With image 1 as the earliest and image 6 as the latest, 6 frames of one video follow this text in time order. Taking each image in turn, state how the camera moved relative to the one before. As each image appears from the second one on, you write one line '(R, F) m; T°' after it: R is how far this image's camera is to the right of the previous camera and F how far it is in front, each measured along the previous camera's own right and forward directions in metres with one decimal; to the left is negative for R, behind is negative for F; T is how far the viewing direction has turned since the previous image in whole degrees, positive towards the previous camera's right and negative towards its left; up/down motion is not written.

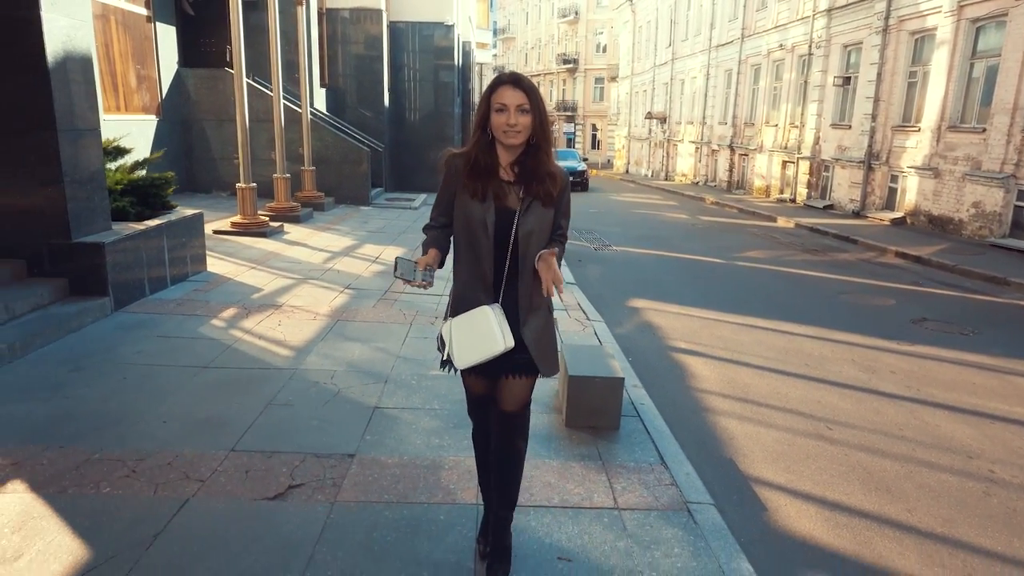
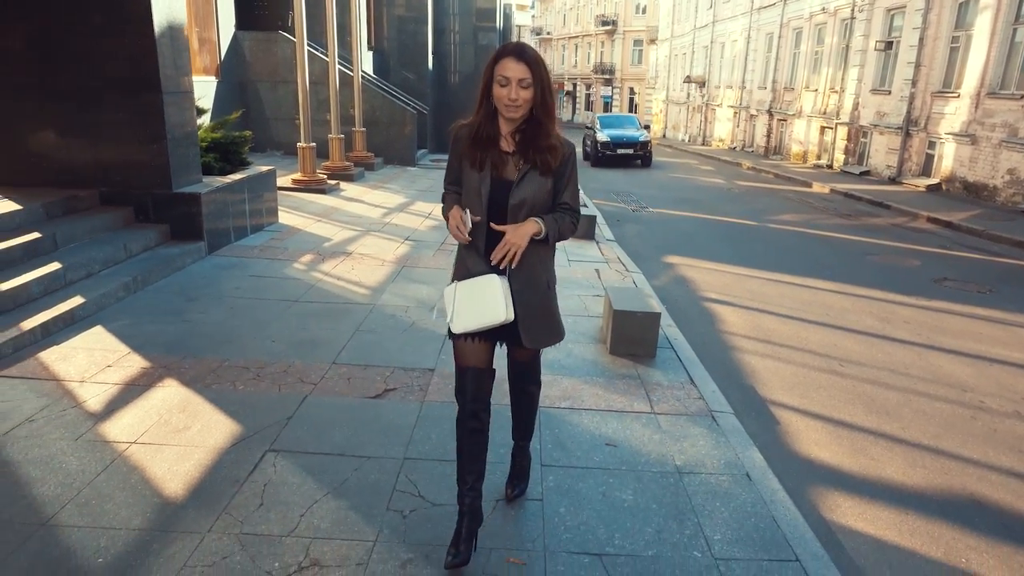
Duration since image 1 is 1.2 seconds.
(-0.2, -0.7) m; -3°
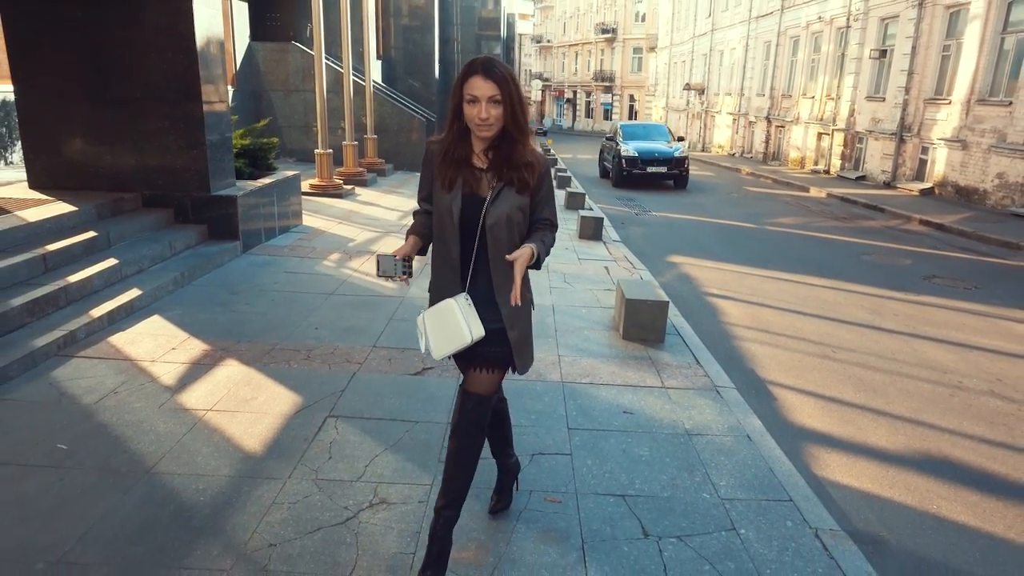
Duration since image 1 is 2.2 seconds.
(-0.2, -0.5) m; 0°
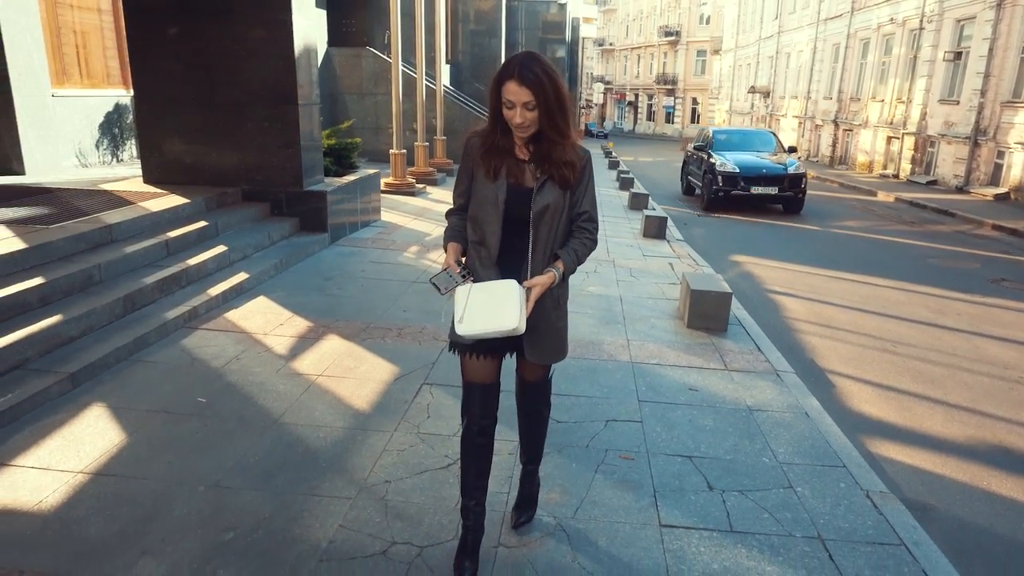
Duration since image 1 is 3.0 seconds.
(-0.1, -0.4) m; -5°
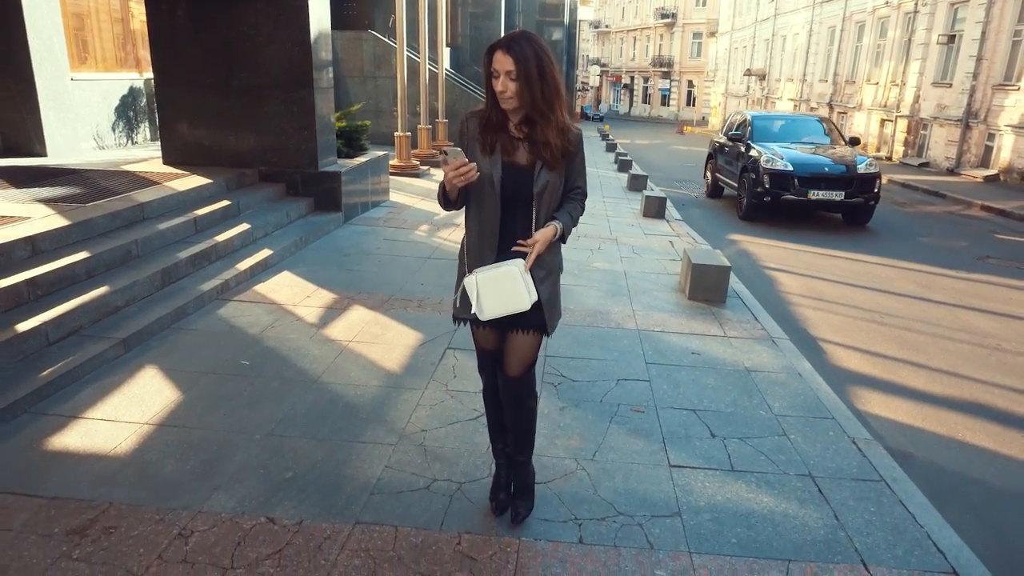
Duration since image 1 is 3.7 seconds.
(-0.2, -0.3) m; 0°
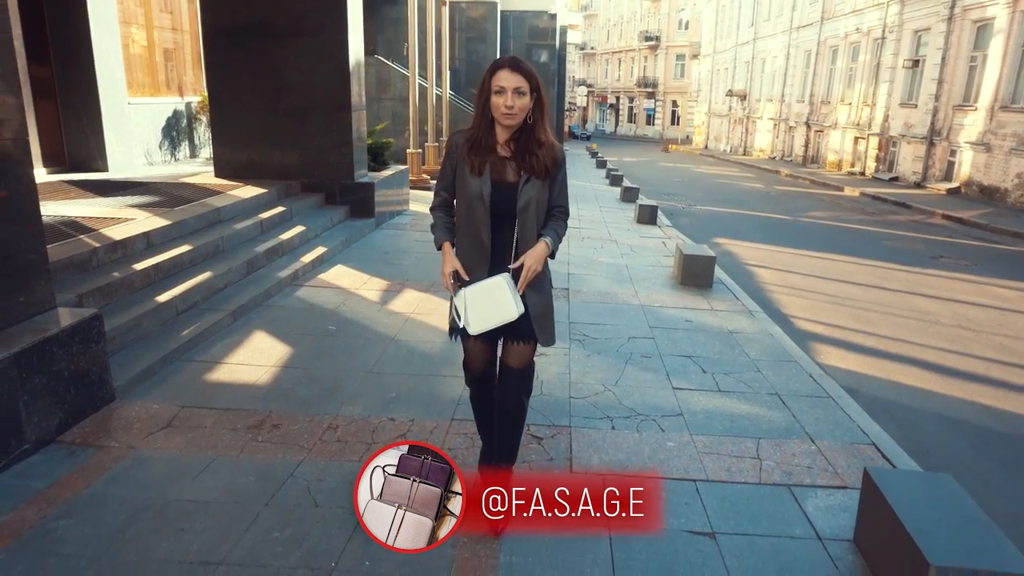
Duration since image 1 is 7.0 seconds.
(-0.4, -1.1) m; +1°
